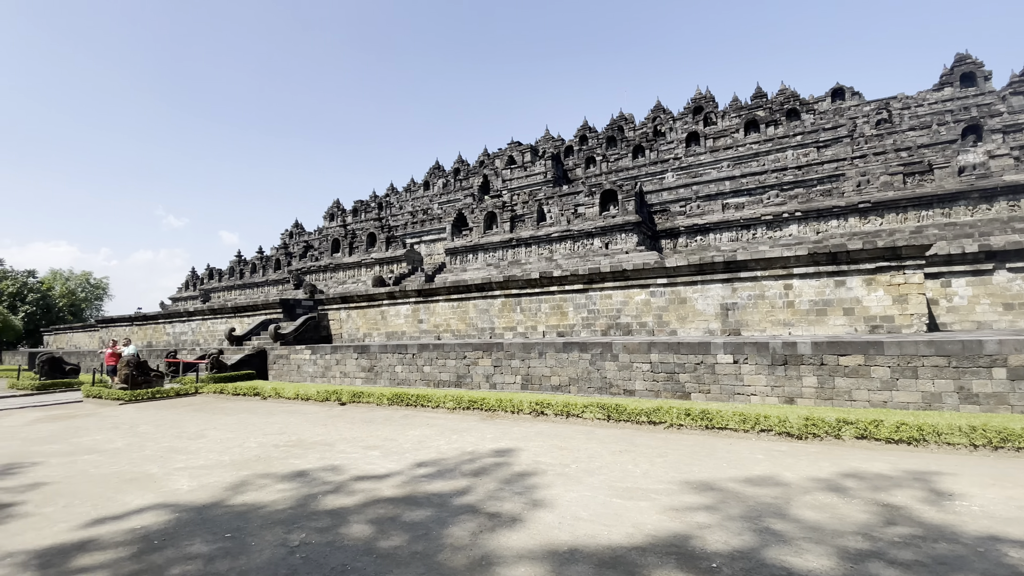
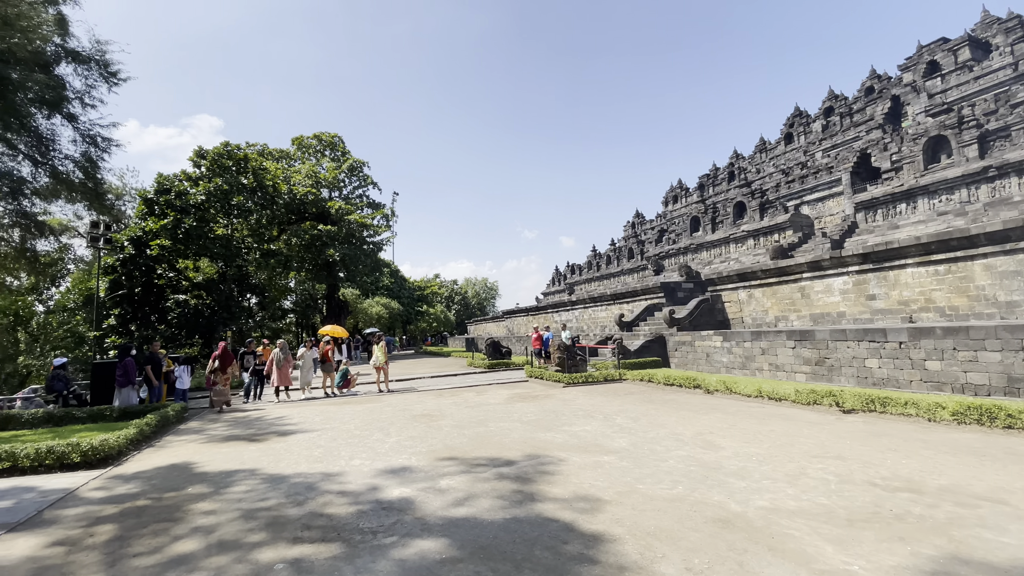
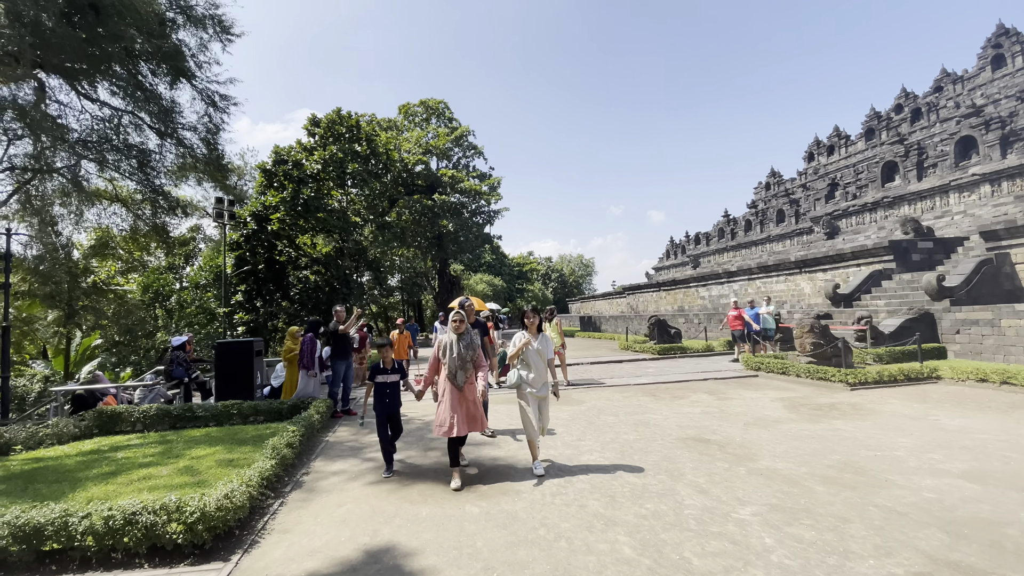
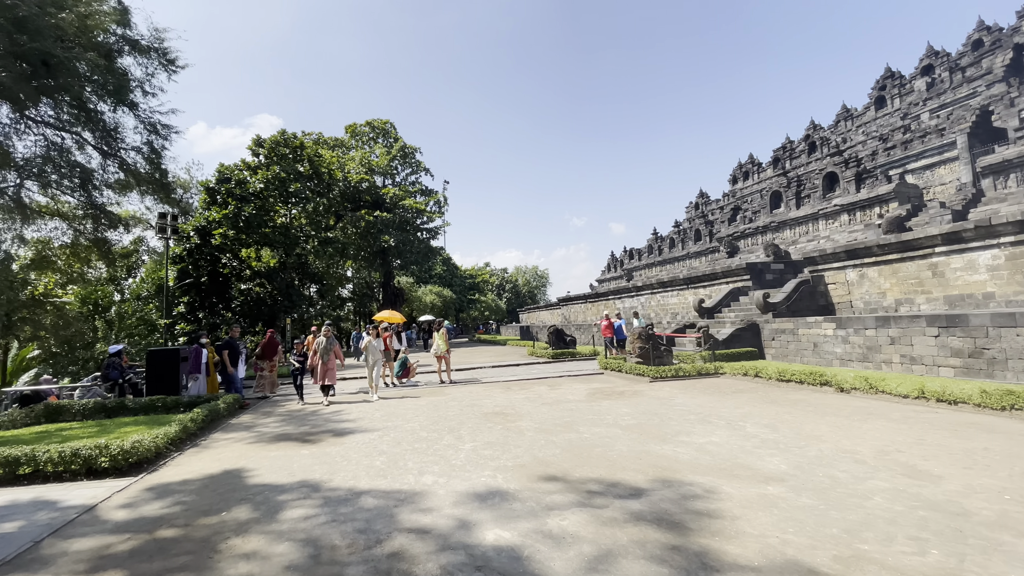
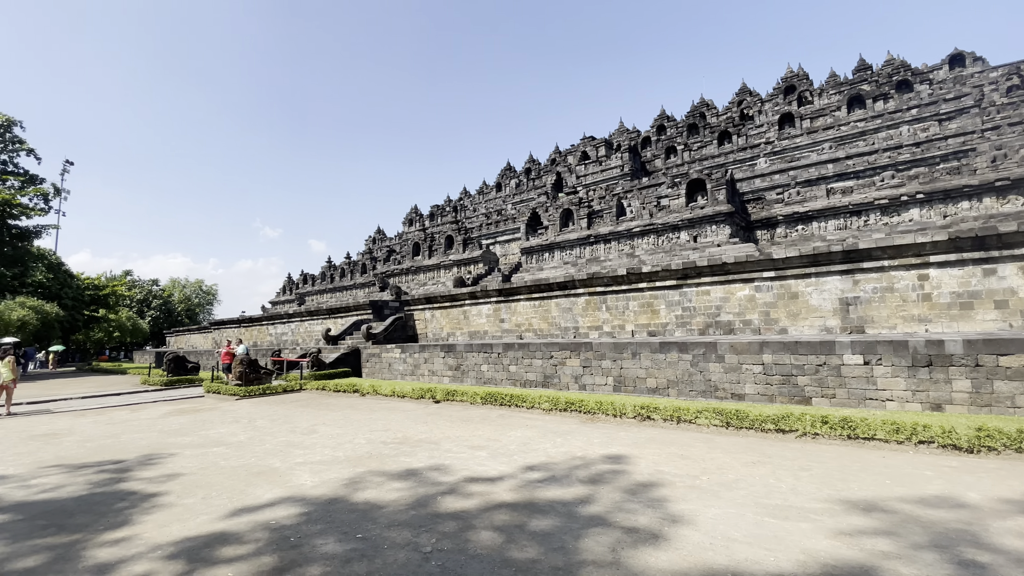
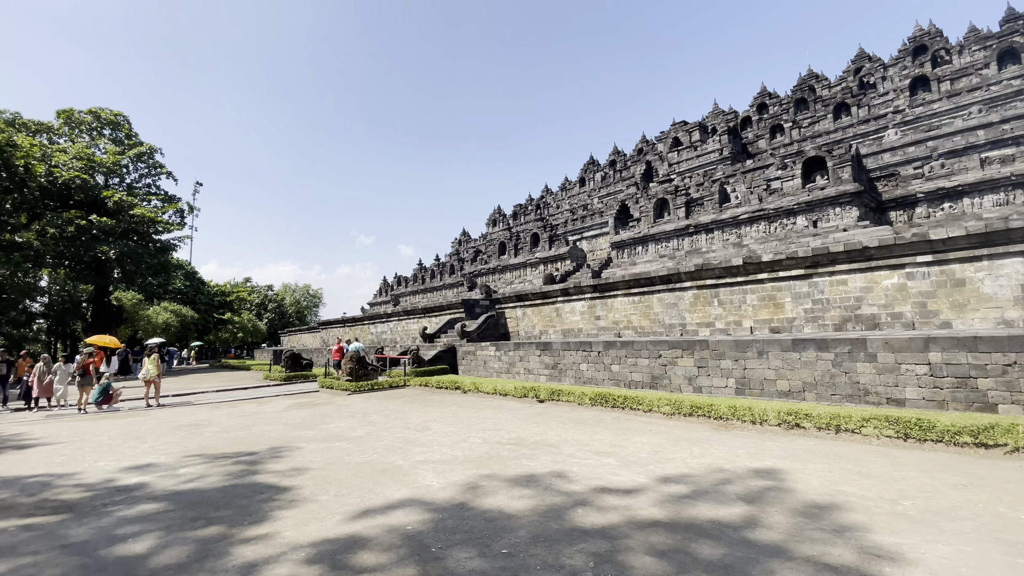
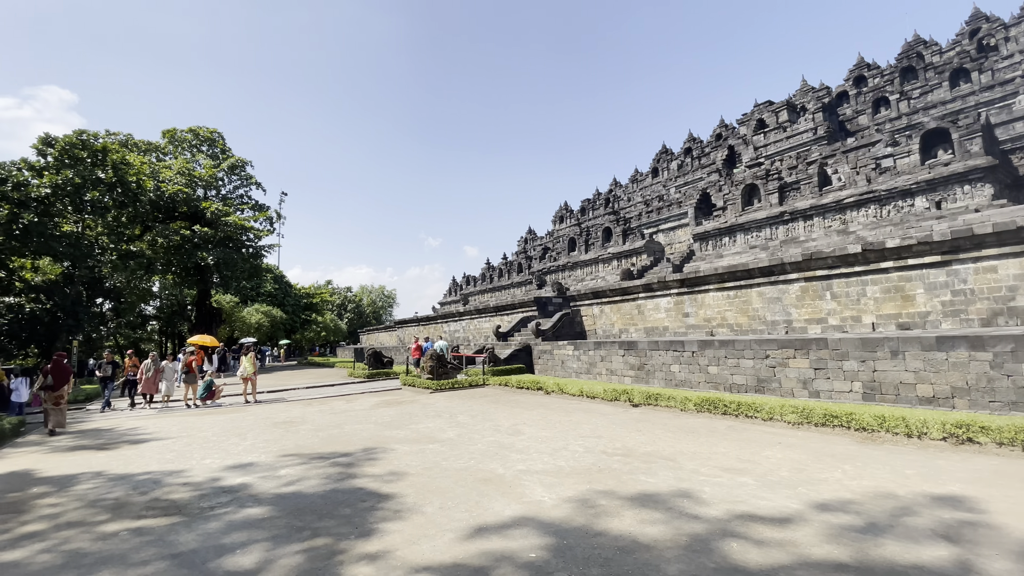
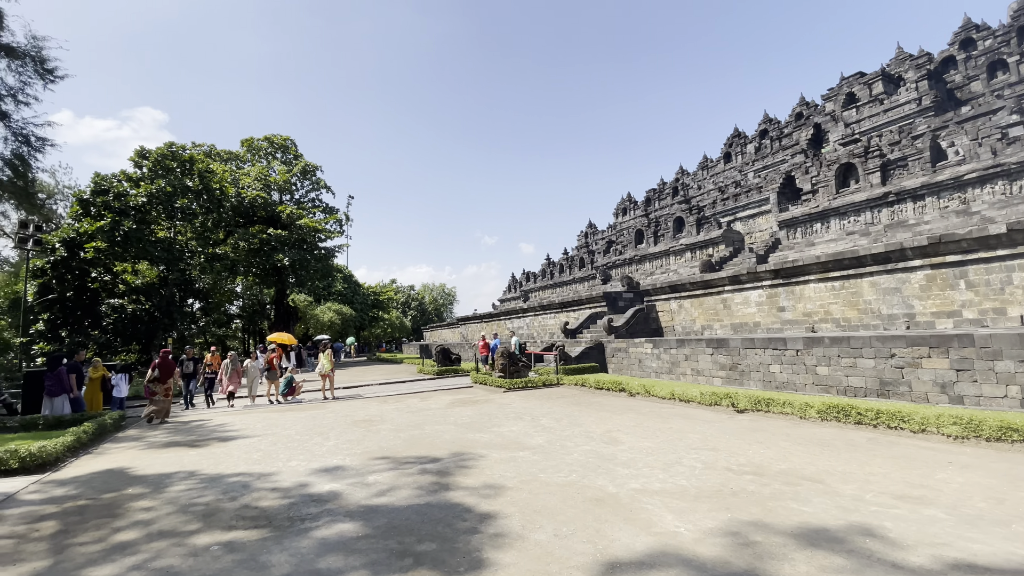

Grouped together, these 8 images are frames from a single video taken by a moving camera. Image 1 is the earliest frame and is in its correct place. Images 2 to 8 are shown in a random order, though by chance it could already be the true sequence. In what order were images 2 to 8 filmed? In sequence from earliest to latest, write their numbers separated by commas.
5, 6, 7, 8, 2, 4, 3
